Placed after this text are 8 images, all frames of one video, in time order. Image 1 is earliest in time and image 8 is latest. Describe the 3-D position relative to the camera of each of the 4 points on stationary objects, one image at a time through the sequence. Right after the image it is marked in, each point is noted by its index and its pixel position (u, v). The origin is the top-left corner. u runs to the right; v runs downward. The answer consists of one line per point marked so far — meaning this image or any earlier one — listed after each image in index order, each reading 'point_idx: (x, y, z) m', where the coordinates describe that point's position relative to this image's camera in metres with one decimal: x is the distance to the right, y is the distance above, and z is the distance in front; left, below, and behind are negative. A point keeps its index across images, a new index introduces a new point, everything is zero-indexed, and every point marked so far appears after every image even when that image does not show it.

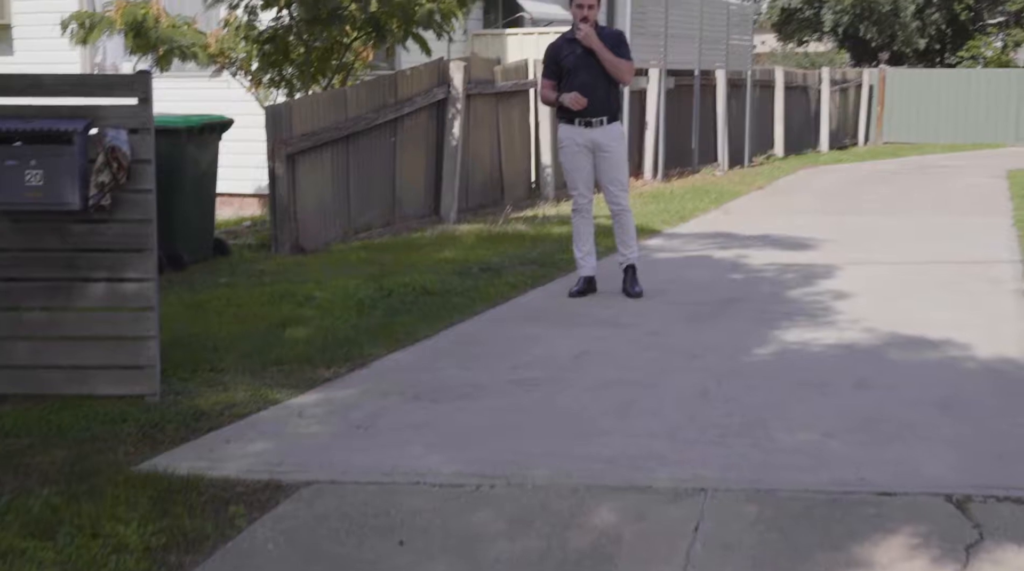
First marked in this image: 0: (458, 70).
0: (-0.5, +2.1, +11.6) m
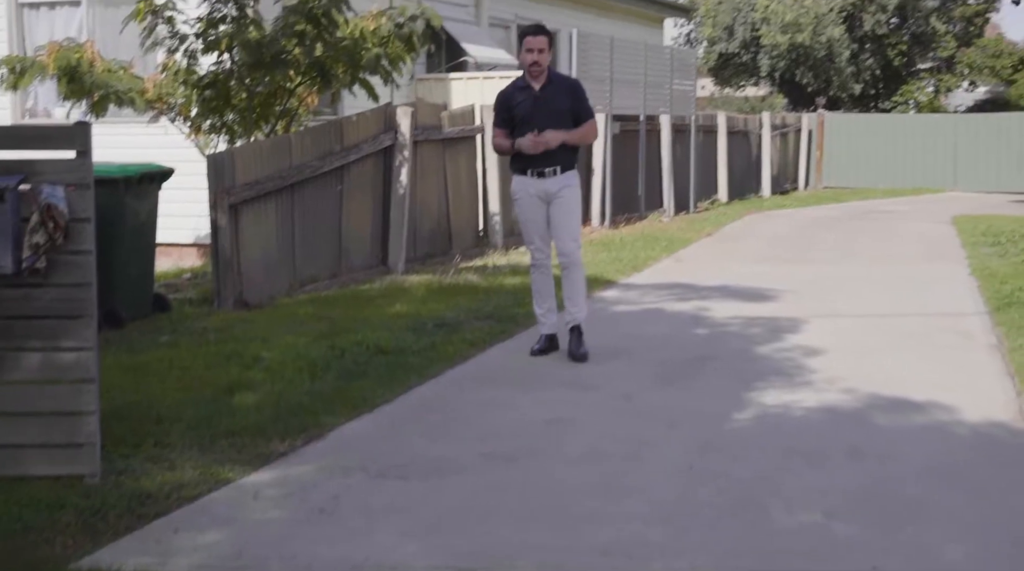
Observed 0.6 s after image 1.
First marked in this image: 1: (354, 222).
0: (-1.0, +1.6, +11.3) m
1: (-1.4, +0.5, +11.0) m
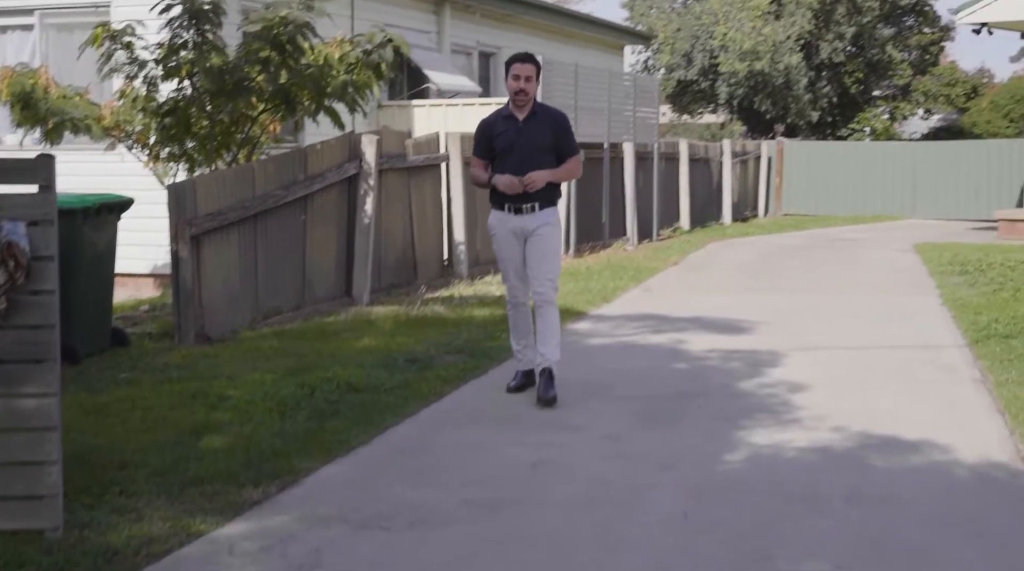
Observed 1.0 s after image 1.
0: (-1.3, +1.3, +11.1) m
1: (-1.7, +0.3, +10.8) m
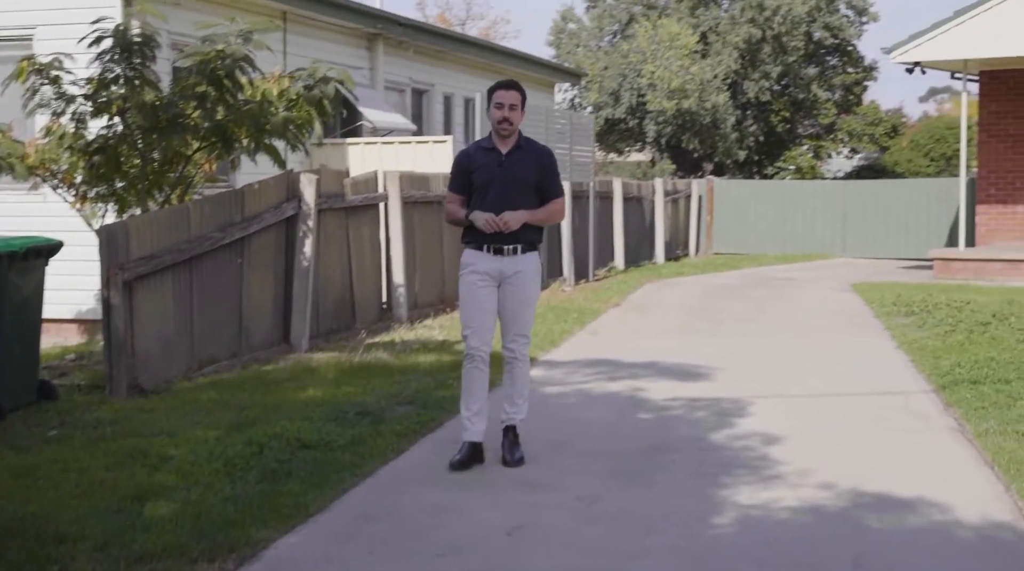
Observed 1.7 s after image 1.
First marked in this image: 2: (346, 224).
0: (-1.8, +0.9, +10.7) m
1: (-2.1, -0.1, +10.3) m
2: (-1.6, +0.6, +11.8) m
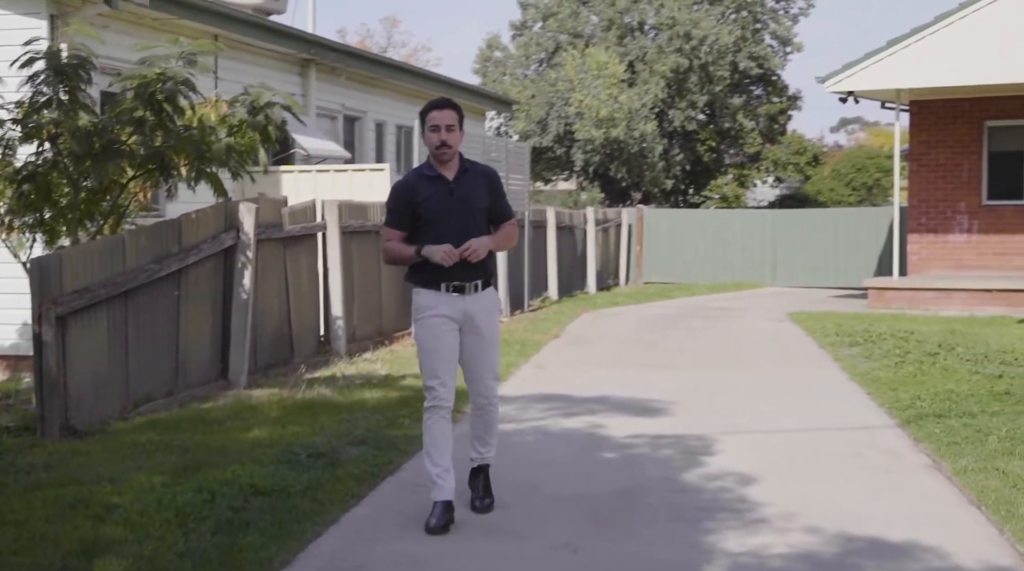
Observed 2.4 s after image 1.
0: (-2.2, +0.6, +10.3) m
1: (-2.6, -0.4, +9.9) m
2: (-2.1, +0.3, +11.5) m
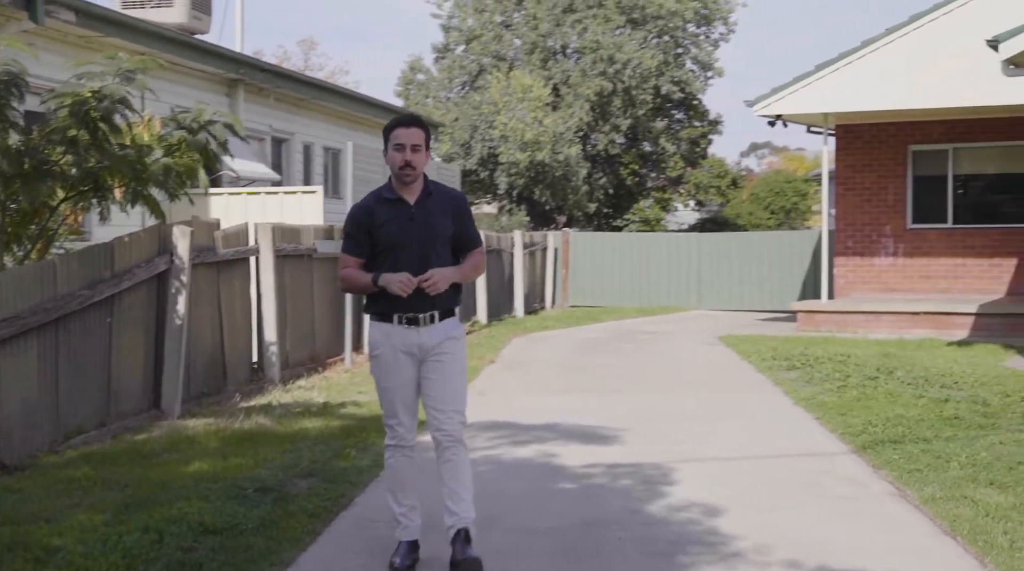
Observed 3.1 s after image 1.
0: (-2.7, +0.4, +9.9) m
1: (-3.0, -0.6, +9.5) m
2: (-2.7, +0.1, +11.1) m
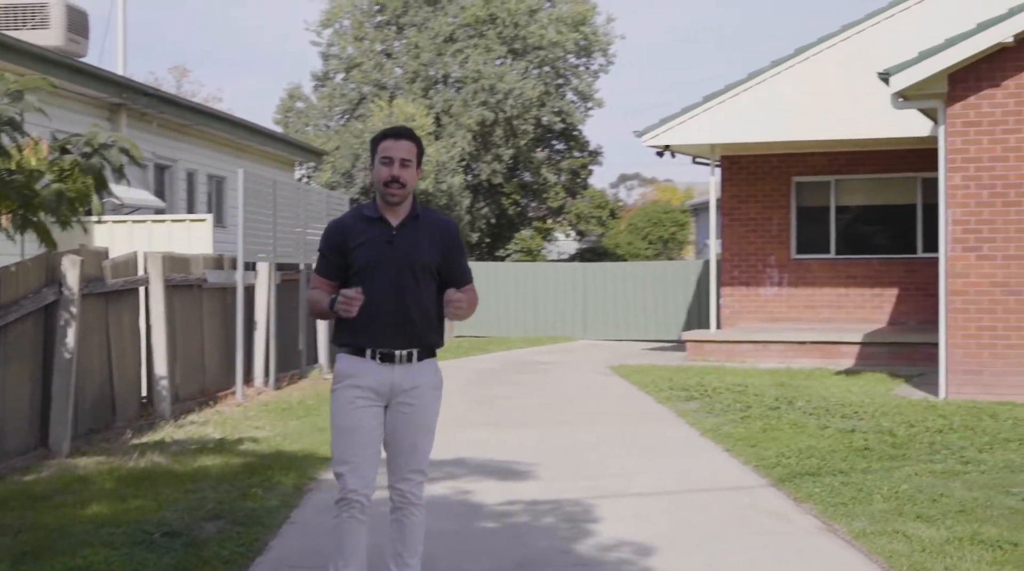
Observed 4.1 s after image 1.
0: (-3.4, +0.2, +9.5) m
1: (-3.7, -0.8, +8.9) m
2: (-3.5, -0.2, +10.6) m
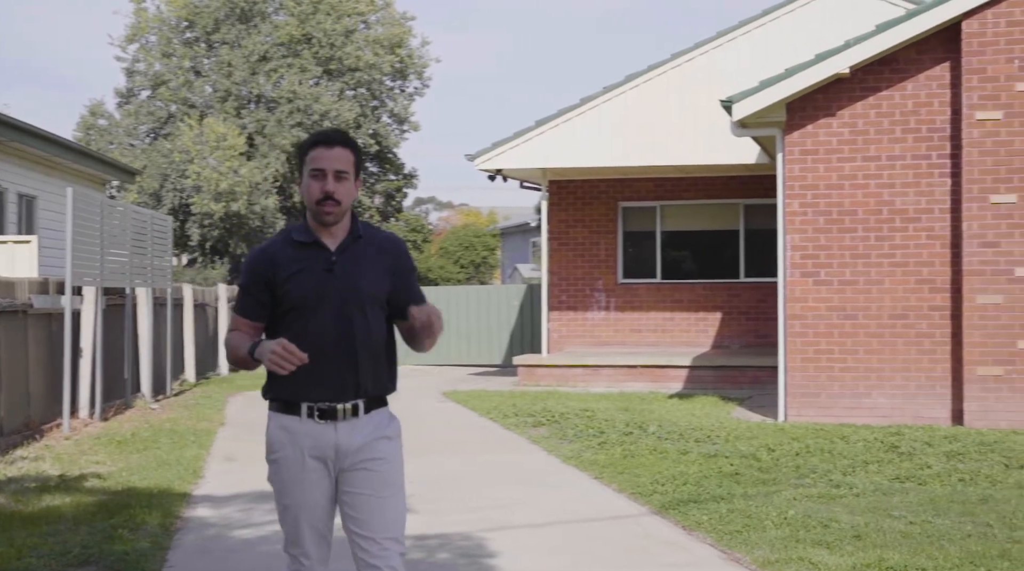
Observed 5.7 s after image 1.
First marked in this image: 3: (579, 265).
0: (-4.3, 0.0, +8.7) m
1: (-4.5, -1.0, +8.1) m
2: (-4.6, -0.4, +9.8) m
3: (+1.1, +0.3, +19.1) m
